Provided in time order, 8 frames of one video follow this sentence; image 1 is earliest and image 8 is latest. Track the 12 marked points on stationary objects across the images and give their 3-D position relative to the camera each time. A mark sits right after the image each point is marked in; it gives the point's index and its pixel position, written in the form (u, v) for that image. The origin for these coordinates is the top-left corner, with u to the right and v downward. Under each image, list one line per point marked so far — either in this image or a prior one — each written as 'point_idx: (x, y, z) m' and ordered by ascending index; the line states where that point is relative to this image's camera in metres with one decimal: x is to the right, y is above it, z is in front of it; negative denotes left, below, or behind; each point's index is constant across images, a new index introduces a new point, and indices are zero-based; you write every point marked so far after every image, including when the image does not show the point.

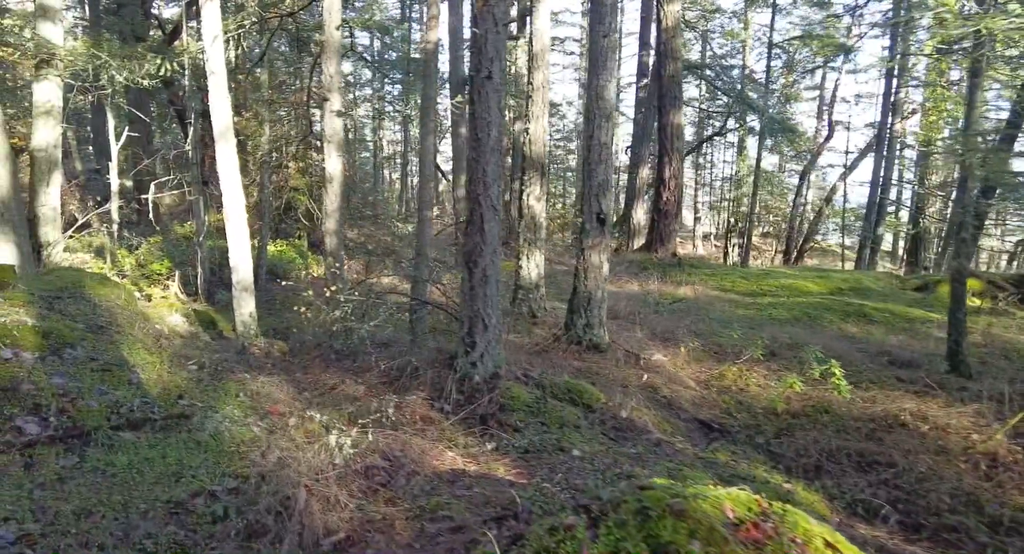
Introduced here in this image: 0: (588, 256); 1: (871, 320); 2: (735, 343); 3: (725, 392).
0: (+0.8, +0.2, +6.9) m
1: (+5.2, -0.6, +9.9) m
2: (+2.6, -0.8, +7.8) m
3: (+1.9, -1.0, +6.1) m
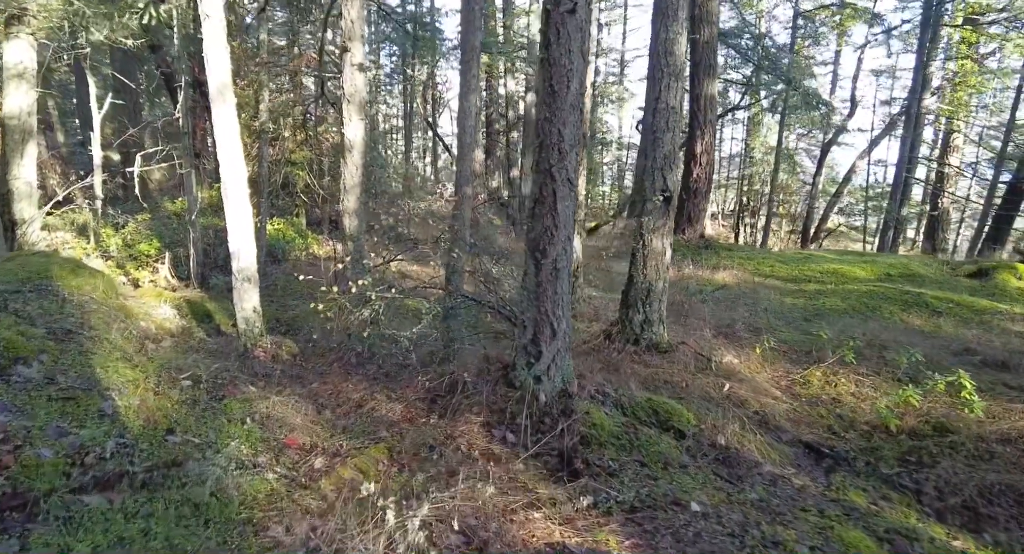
0: (+1.2, +0.3, +5.9) m
1: (+5.6, -0.4, +8.9) m
2: (+3.0, -0.7, +6.9) m
3: (+2.4, -1.0, +5.2) m
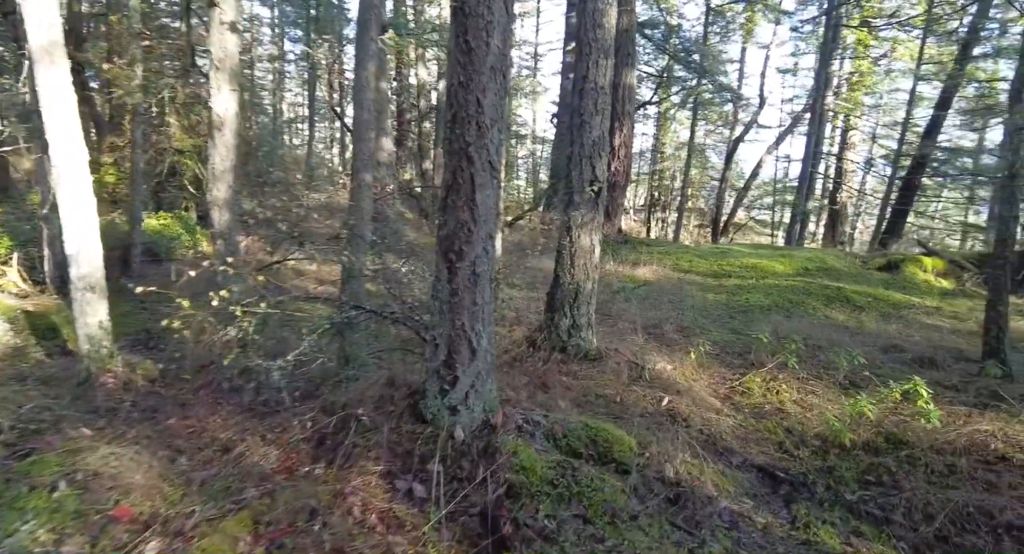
0: (+0.5, +0.3, +5.3) m
1: (+4.5, -0.3, +8.8) m
2: (+2.2, -0.6, +6.5) m
3: (+1.8, -1.0, +4.7) m
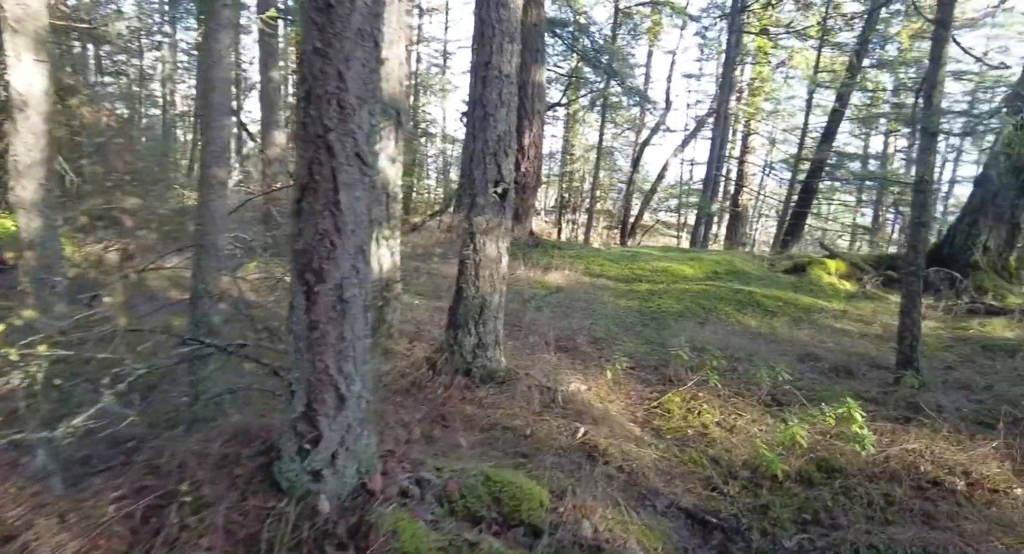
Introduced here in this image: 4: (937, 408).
0: (-0.2, +0.2, +4.6) m
1: (+3.3, -0.4, +8.7) m
2: (+1.3, -0.7, +6.0) m
3: (+1.1, -1.0, +4.3) m
4: (+3.2, -1.0, +5.1) m
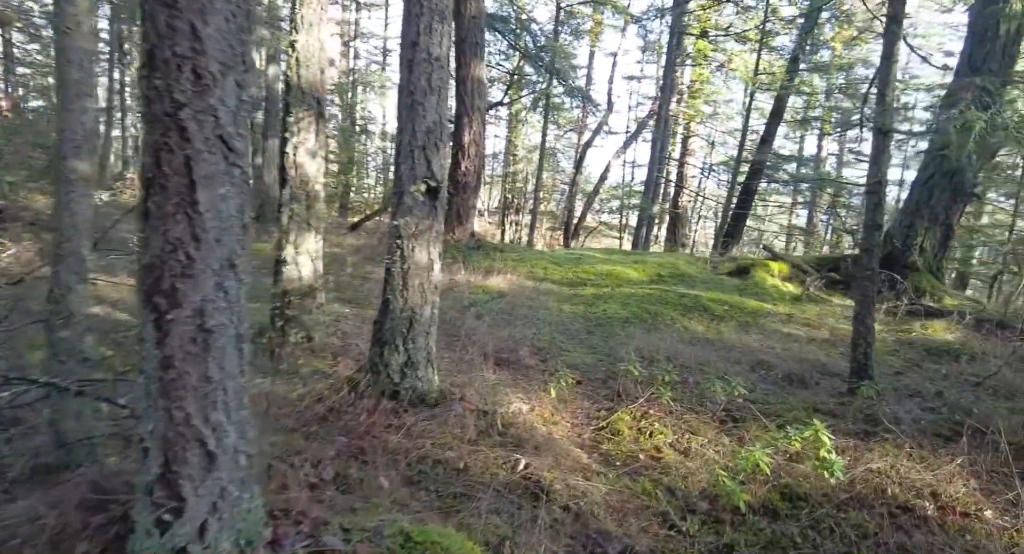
0: (-0.6, +0.2, +4.1) m
1: (+2.5, -0.4, +8.5) m
2: (+0.8, -0.8, +5.6) m
3: (+0.7, -1.1, +3.9) m
4: (+2.8, -1.0, +4.8) m
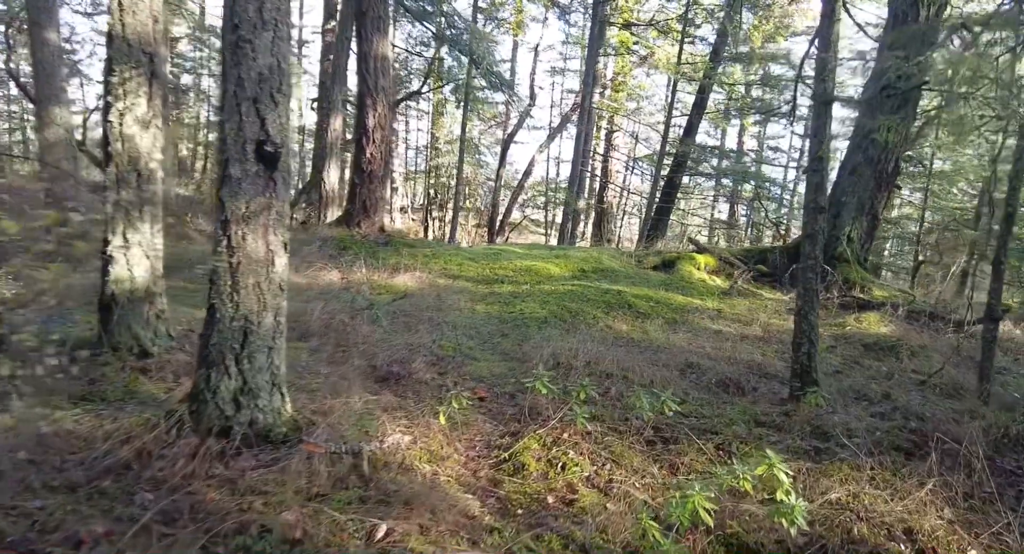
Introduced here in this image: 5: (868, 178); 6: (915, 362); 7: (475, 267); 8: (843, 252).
0: (-1.2, +0.2, +3.1) m
1: (+1.5, -0.4, +7.7) m
2: (0.0, -0.7, +4.7) m
3: (+0.1, -1.1, +3.0) m
4: (+2.1, -1.0, +4.1) m
5: (+5.2, +1.4, +9.9) m
6: (+3.7, -0.8, +6.1) m
7: (-0.5, +0.1, +9.8) m
8: (+5.0, +0.4, +10.1) m
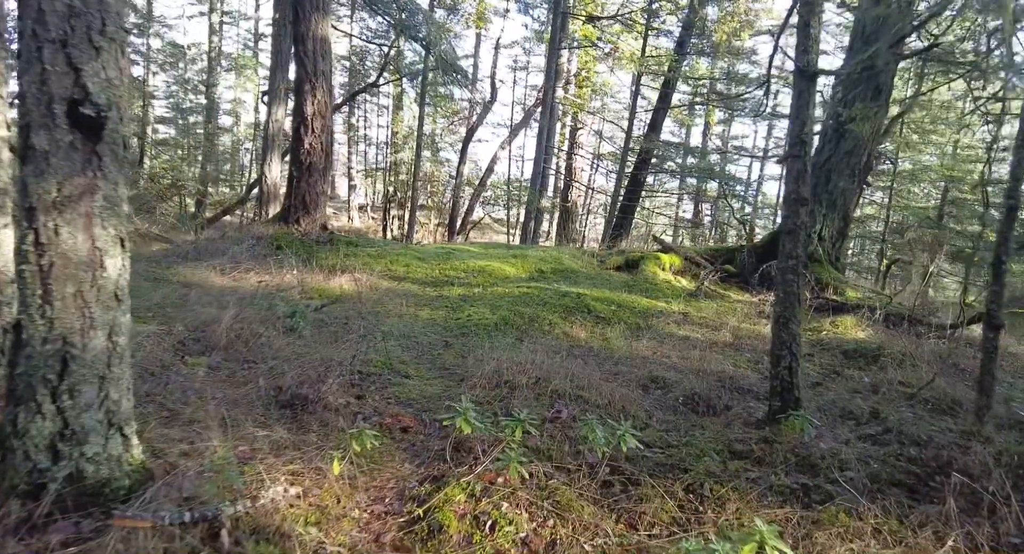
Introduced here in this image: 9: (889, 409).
0: (-1.6, +0.2, +2.3) m
1: (+0.9, -0.4, +7.0) m
2: (-0.4, -0.8, +4.0) m
3: (-0.2, -1.1, +2.2) m
4: (+1.7, -1.0, +3.5) m
5: (+4.6, +1.4, +9.3) m
6: (+3.2, -0.8, +5.6) m
7: (-1.2, +0.1, +9.0) m
8: (+4.3, +0.4, +9.6) m
9: (+2.6, -0.9, +4.7) m
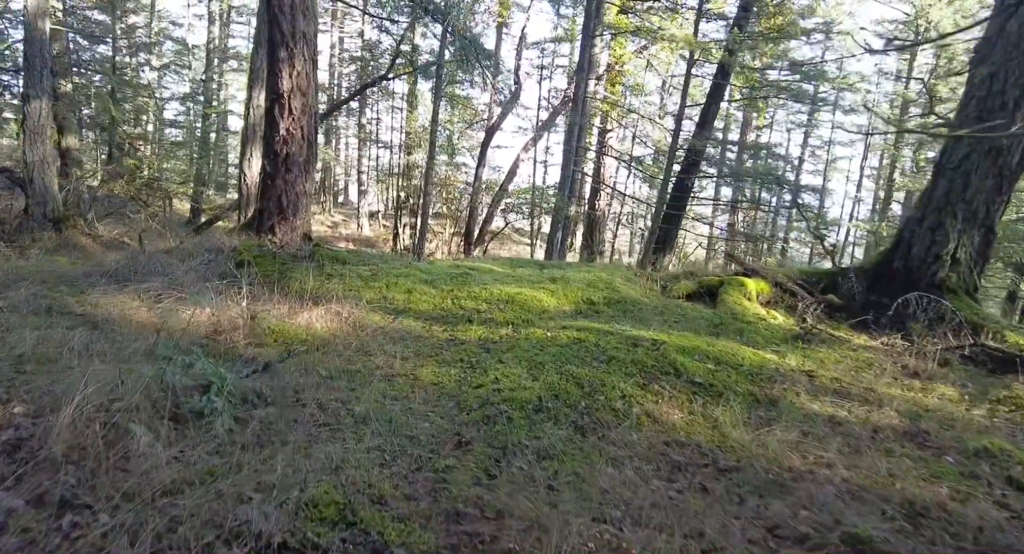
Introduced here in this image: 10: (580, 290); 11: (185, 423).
0: (-1.3, -0.1, -0.1) m
1: (+1.2, -0.7, +4.6) m
2: (-0.1, -1.0, +1.6) m
3: (+0.1, -1.3, -0.2) m
4: (+1.9, -1.2, +1.1) m
5: (+5.0, +1.1, +6.9) m
6: (+3.5, -1.1, +3.1) m
7: (-0.8, -0.2, +6.7) m
8: (+4.7, 0.0, +7.1) m
9: (+2.9, -1.2, +2.2) m
10: (+0.7, -0.1, +7.1) m
11: (-1.6, -0.7, +3.3) m
